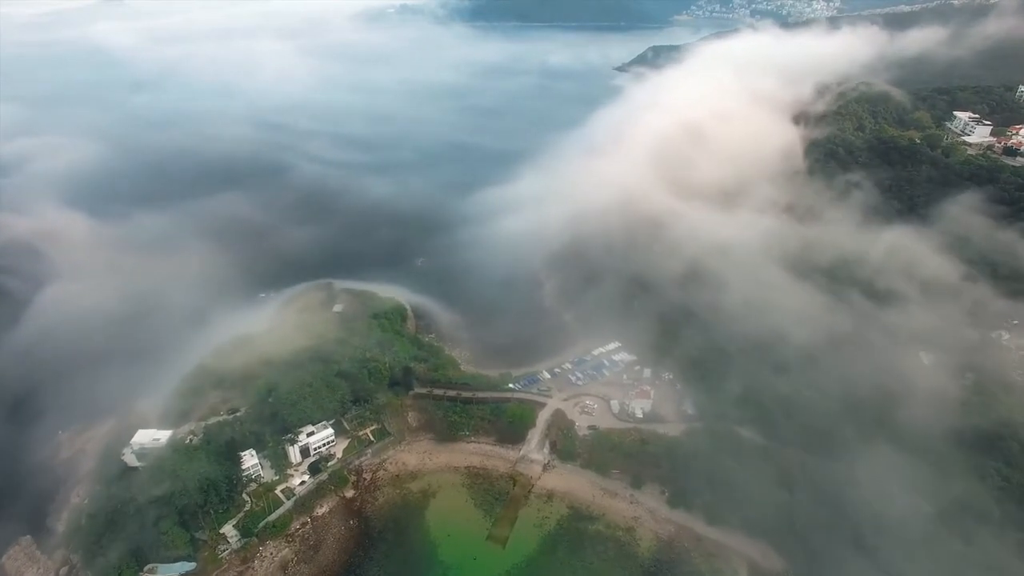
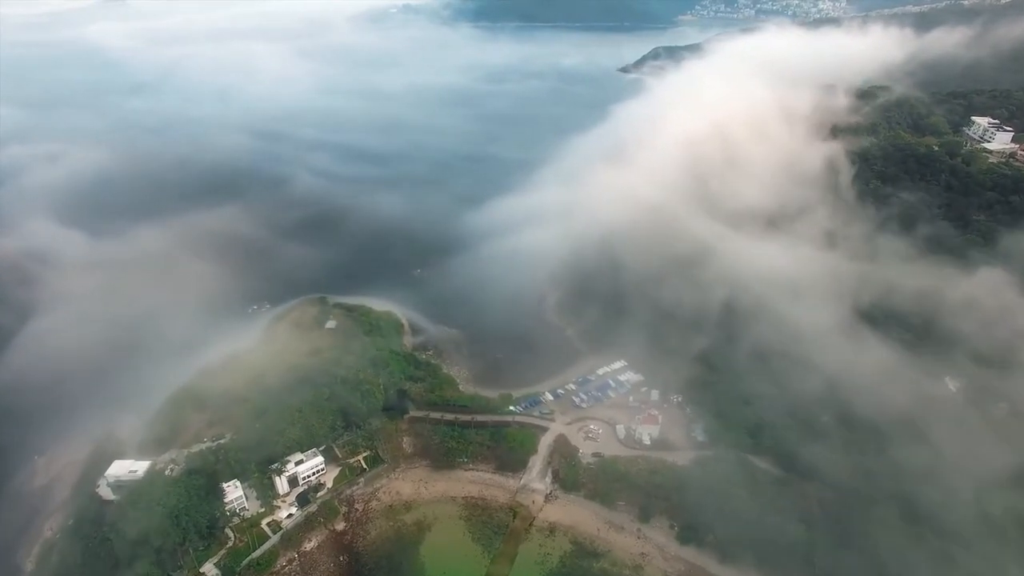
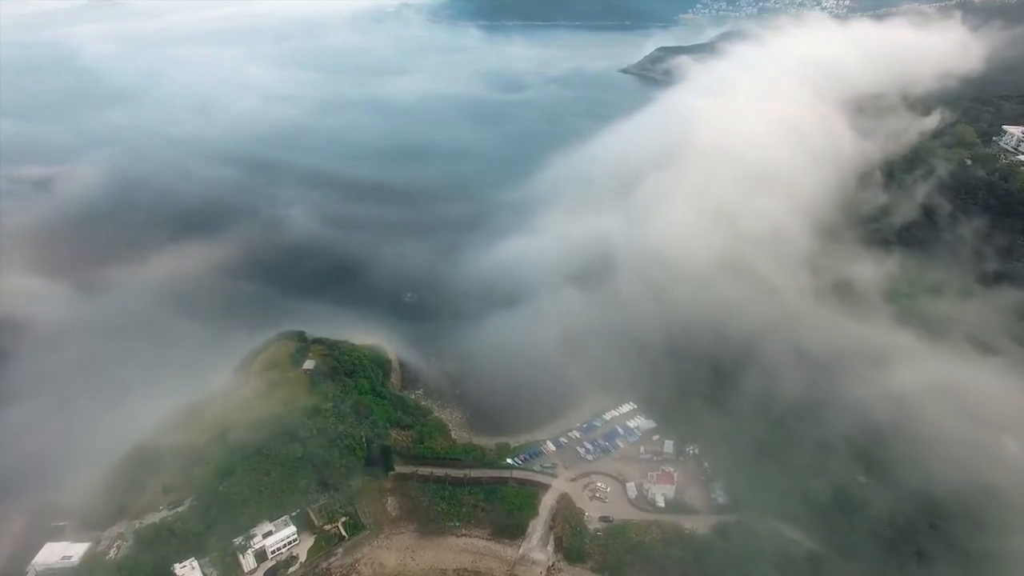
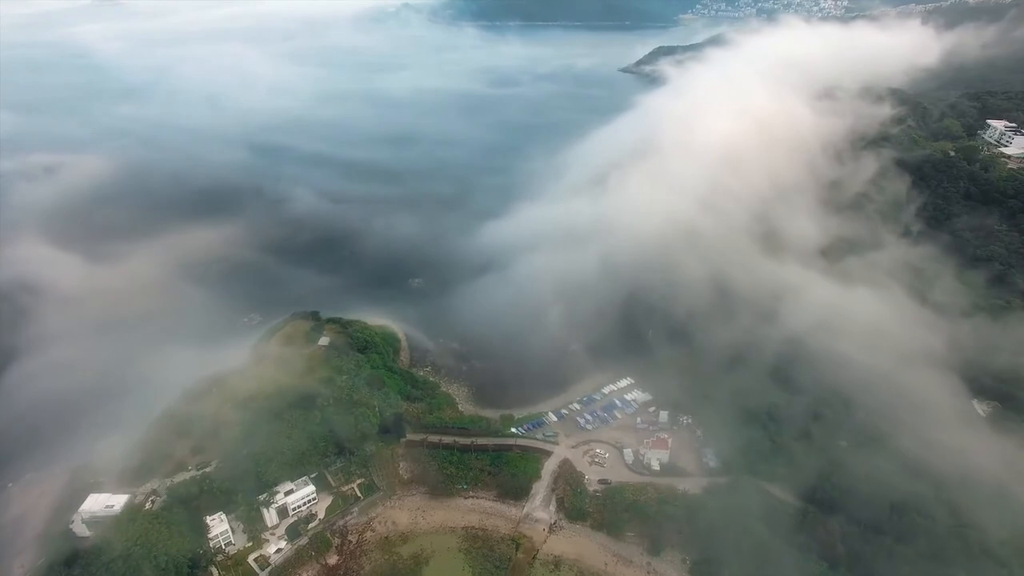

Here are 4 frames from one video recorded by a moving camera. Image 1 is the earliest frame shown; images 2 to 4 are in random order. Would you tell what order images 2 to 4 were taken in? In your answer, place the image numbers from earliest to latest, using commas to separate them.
2, 4, 3
